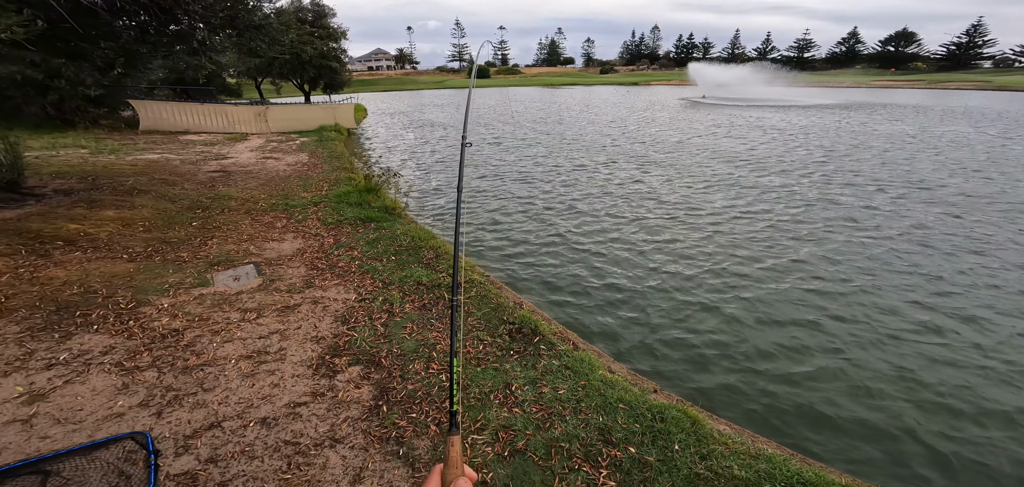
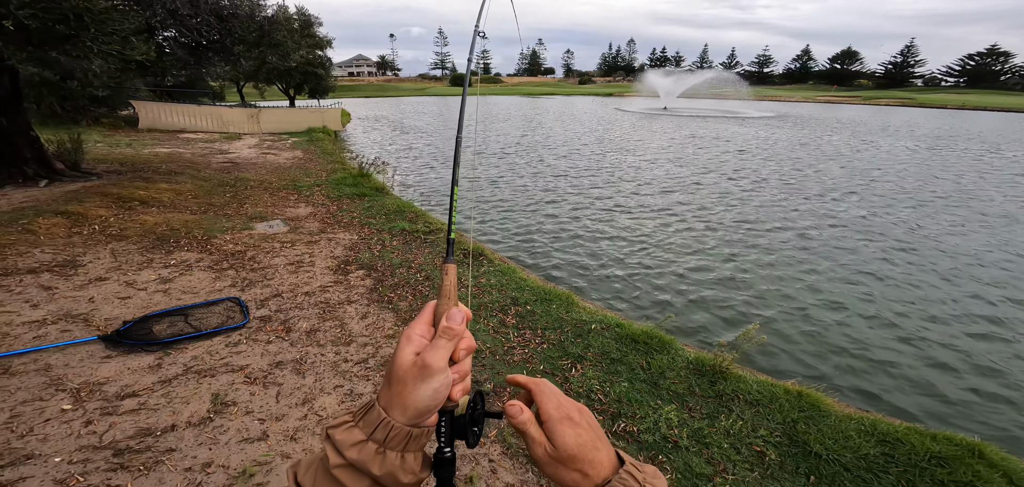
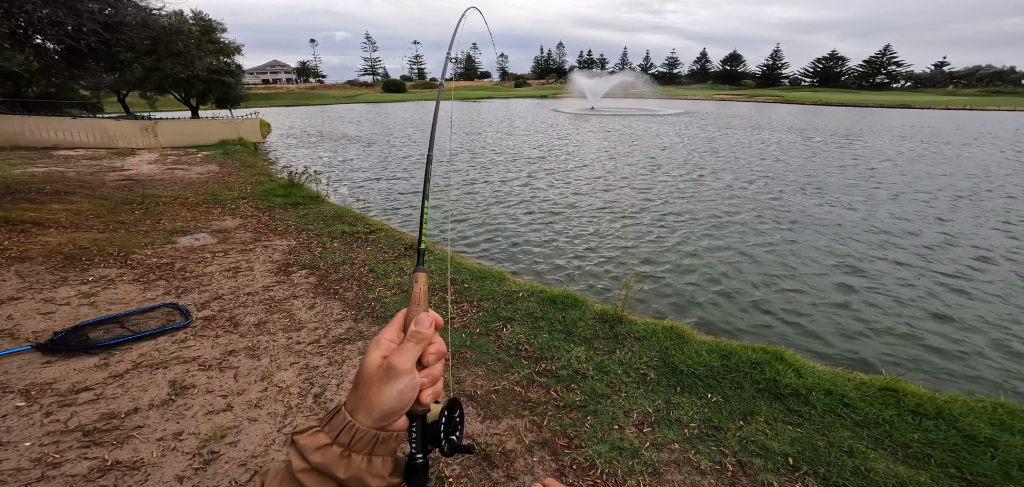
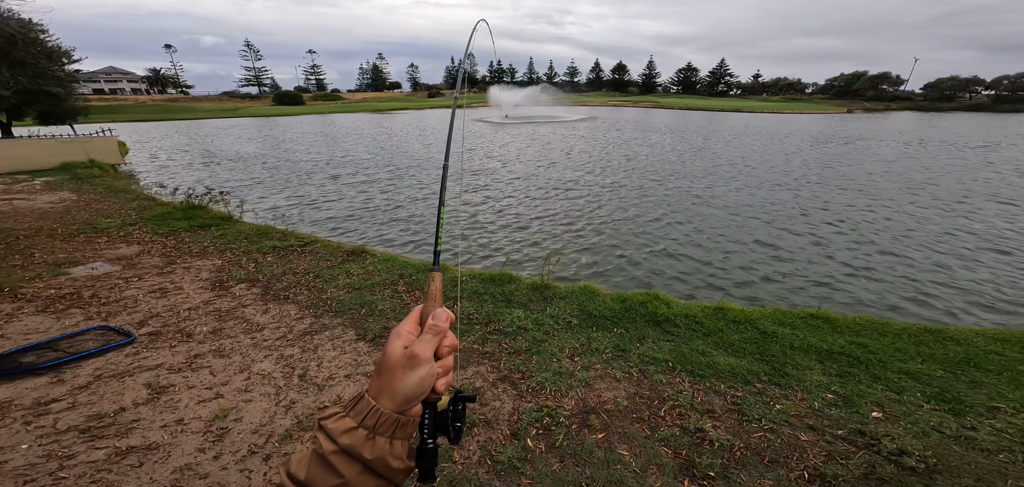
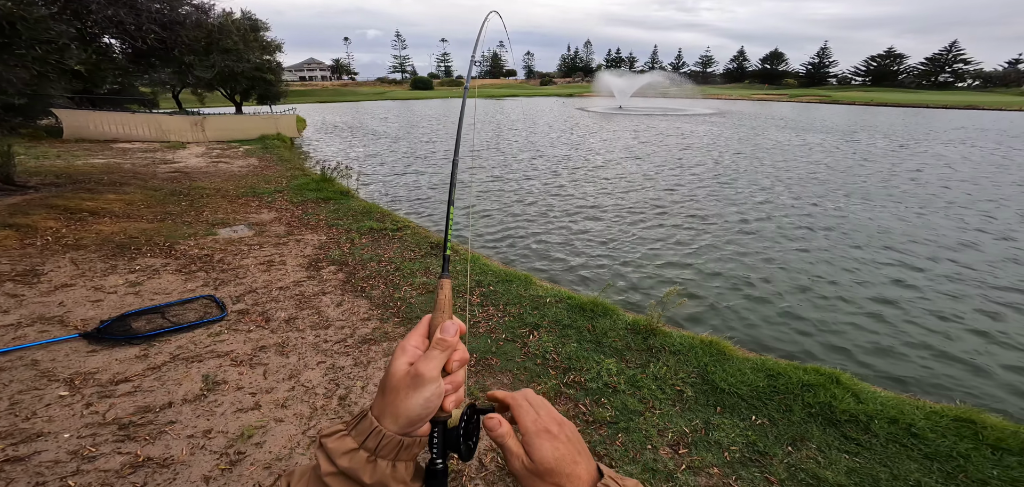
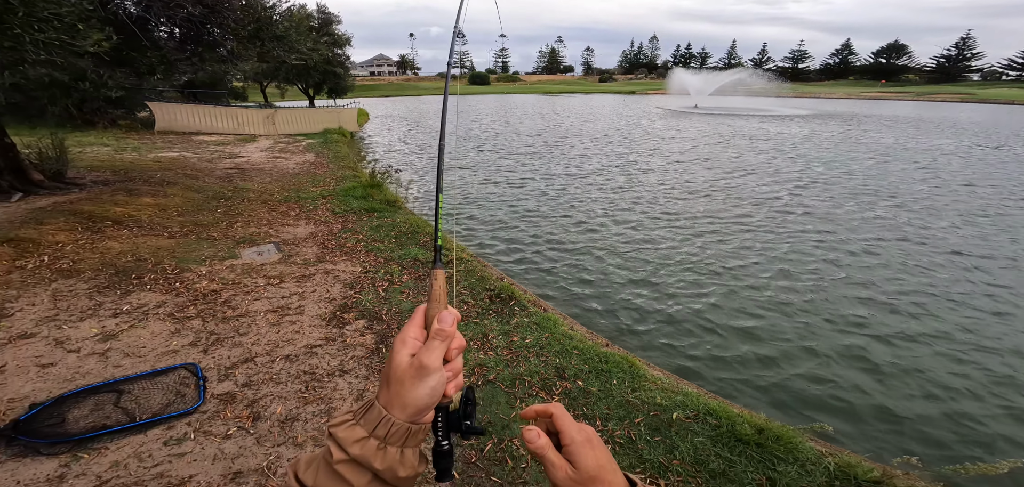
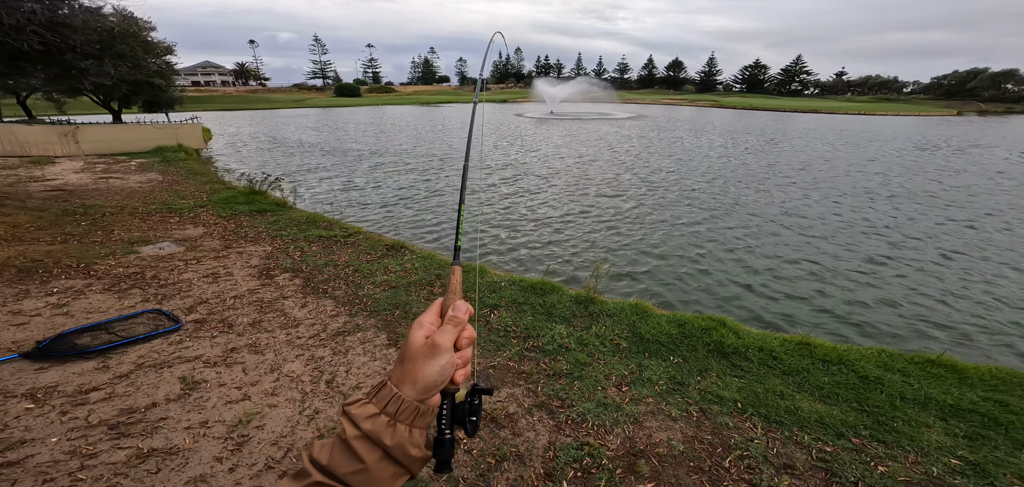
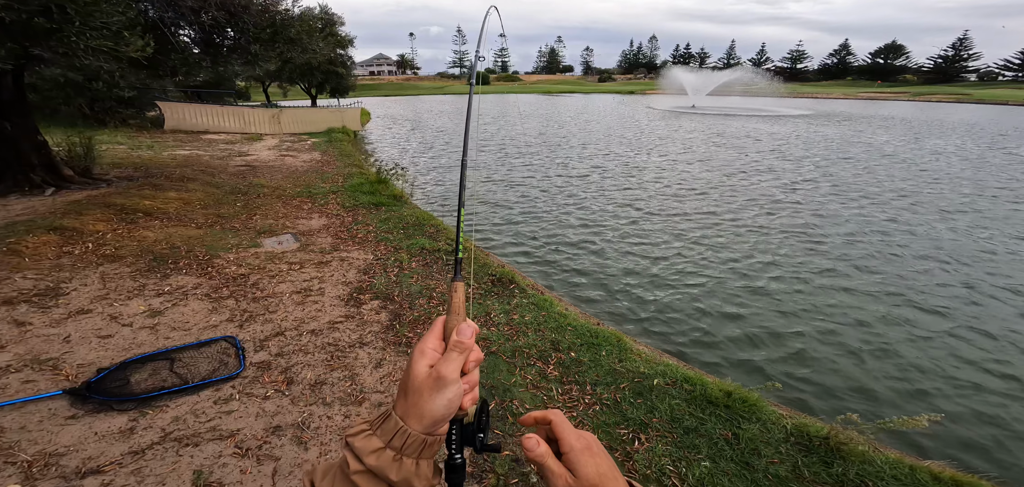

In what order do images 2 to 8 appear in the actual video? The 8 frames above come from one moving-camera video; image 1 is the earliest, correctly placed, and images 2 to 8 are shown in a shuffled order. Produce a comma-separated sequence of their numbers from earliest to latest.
6, 8, 2, 5, 3, 7, 4
